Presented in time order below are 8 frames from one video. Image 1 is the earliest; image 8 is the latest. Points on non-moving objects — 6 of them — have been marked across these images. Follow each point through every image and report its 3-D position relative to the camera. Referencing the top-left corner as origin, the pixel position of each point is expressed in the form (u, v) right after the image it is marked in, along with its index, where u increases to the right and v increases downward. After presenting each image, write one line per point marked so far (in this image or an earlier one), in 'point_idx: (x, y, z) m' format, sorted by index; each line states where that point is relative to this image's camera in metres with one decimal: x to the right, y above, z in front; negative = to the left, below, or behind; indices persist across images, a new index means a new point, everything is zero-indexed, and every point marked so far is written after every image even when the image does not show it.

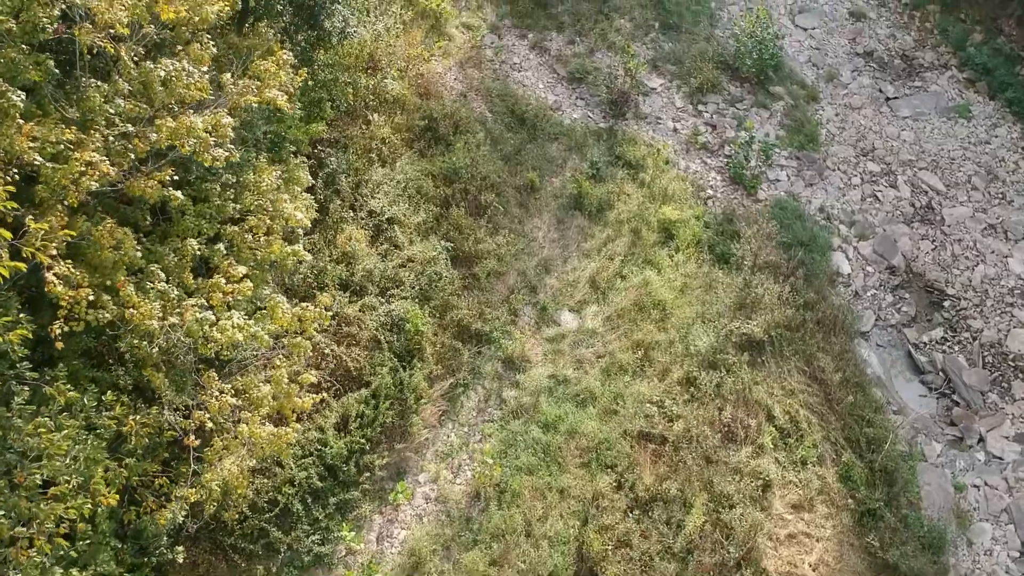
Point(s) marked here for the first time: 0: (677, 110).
0: (+2.0, +2.1, +11.3) m
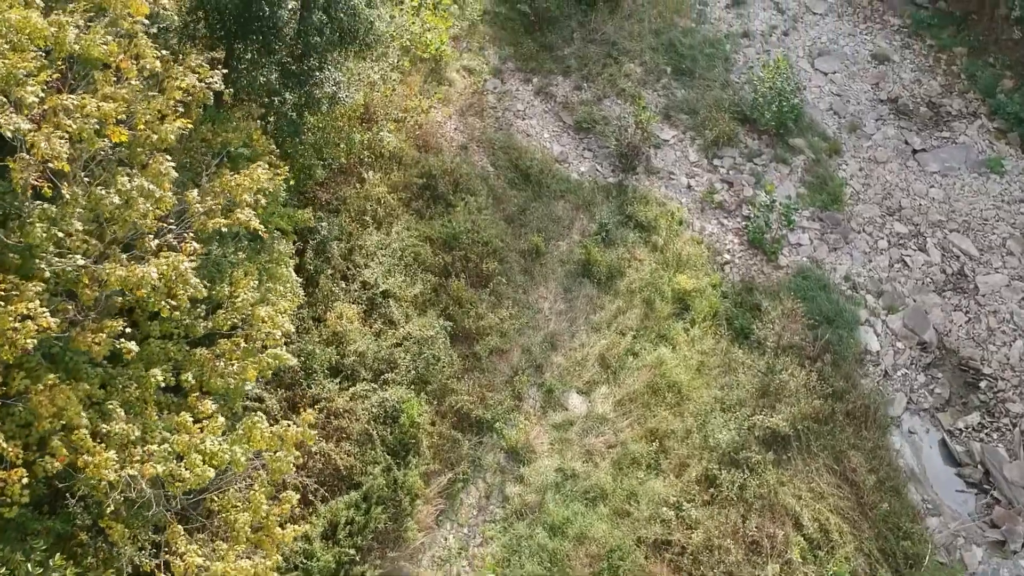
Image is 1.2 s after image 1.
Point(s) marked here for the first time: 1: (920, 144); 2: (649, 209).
0: (+2.0, +1.4, +10.6) m
1: (+4.8, +1.7, +11.0) m
2: (+1.5, +0.8, +10.0) m
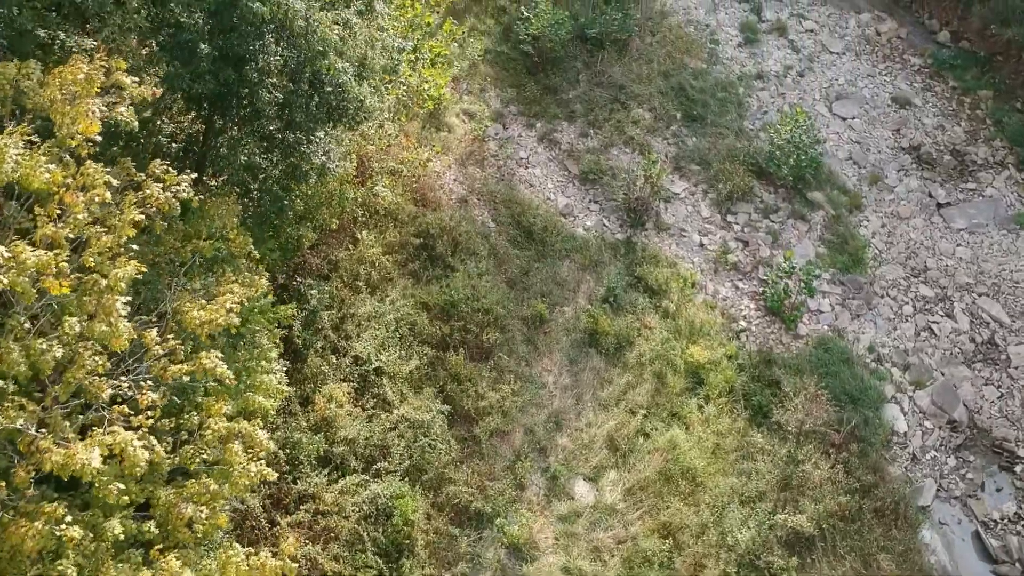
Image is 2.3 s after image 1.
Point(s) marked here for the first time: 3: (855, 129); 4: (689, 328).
0: (+2.0, +0.7, +10.0) m
1: (+4.8, +1.0, +10.4) m
2: (+1.5, +0.2, +9.4) m
3: (+4.1, +1.9, +11.2) m
4: (+1.7, -0.4, +9.0) m
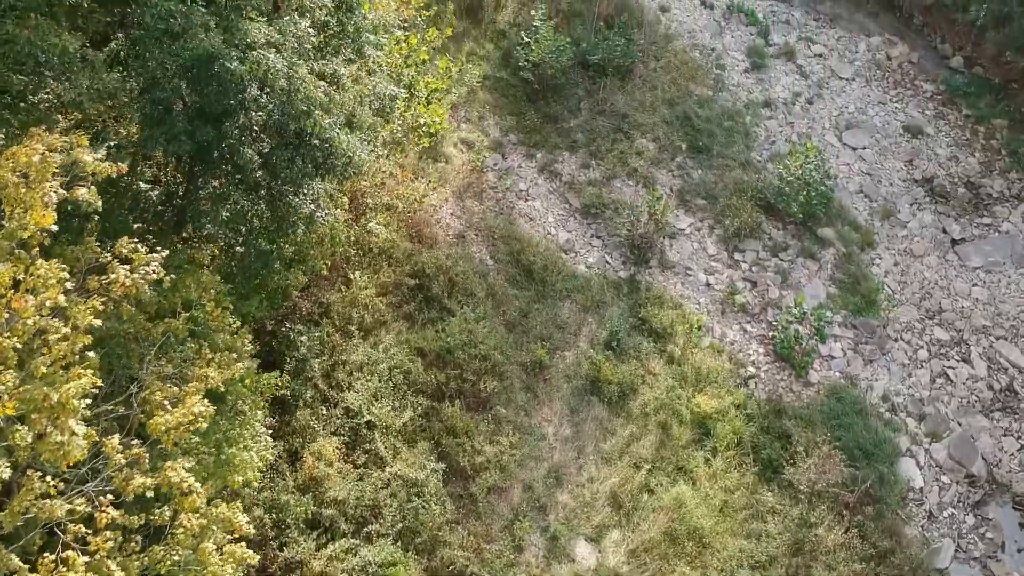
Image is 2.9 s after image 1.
0: (+2.0, +0.3, +9.7) m
1: (+4.8, +0.6, +10.1) m
2: (+1.5, -0.2, +9.1) m
3: (+4.0, +1.5, +10.8) m
4: (+1.7, -0.8, +8.6) m
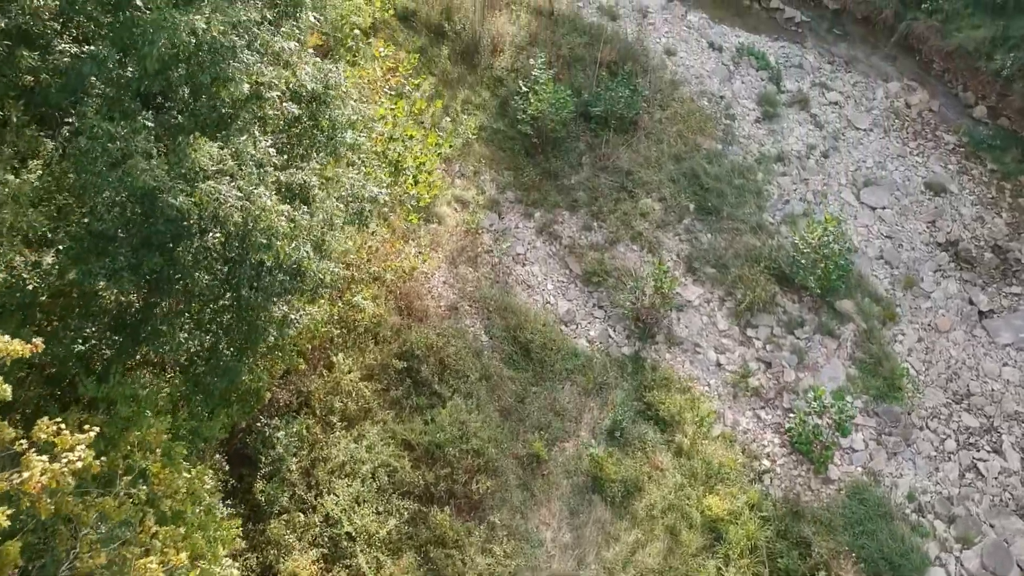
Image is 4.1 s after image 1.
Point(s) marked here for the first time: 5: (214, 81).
0: (+2.0, -0.4, +9.0) m
1: (+4.7, -0.2, +9.4) m
2: (+1.4, -1.0, +8.4) m
3: (+4.0, +0.7, +10.1) m
4: (+1.6, -1.5, +7.9) m
5: (-1.4, +1.0, +4.4) m
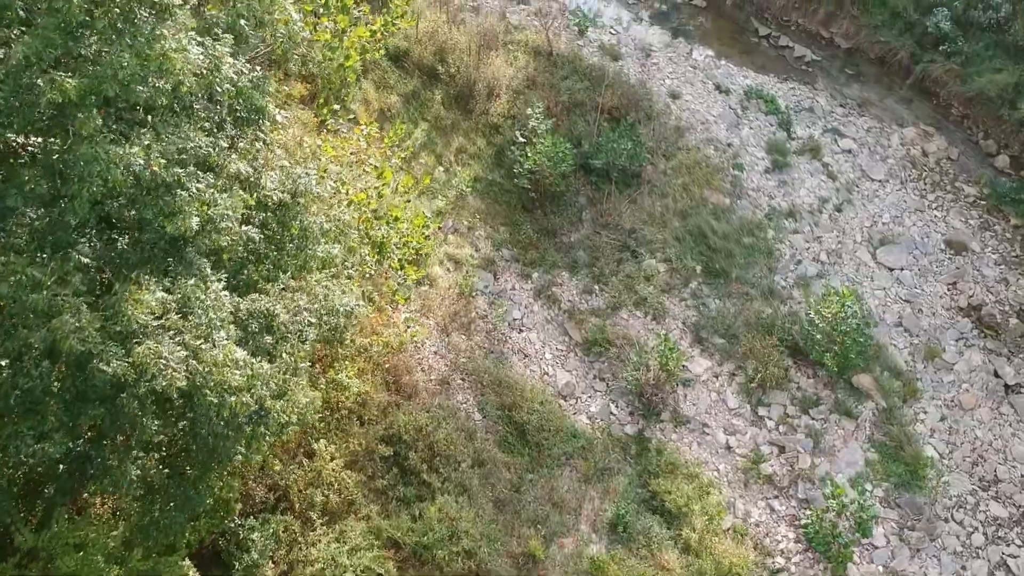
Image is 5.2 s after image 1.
0: (+1.9, -1.1, +8.4) m
1: (+4.7, -0.8, +8.8) m
2: (+1.4, -1.7, +7.8) m
3: (+4.0, 0.0, +9.6) m
4: (+1.6, -2.2, +7.4) m
5: (-1.4, +0.3, +3.8) m
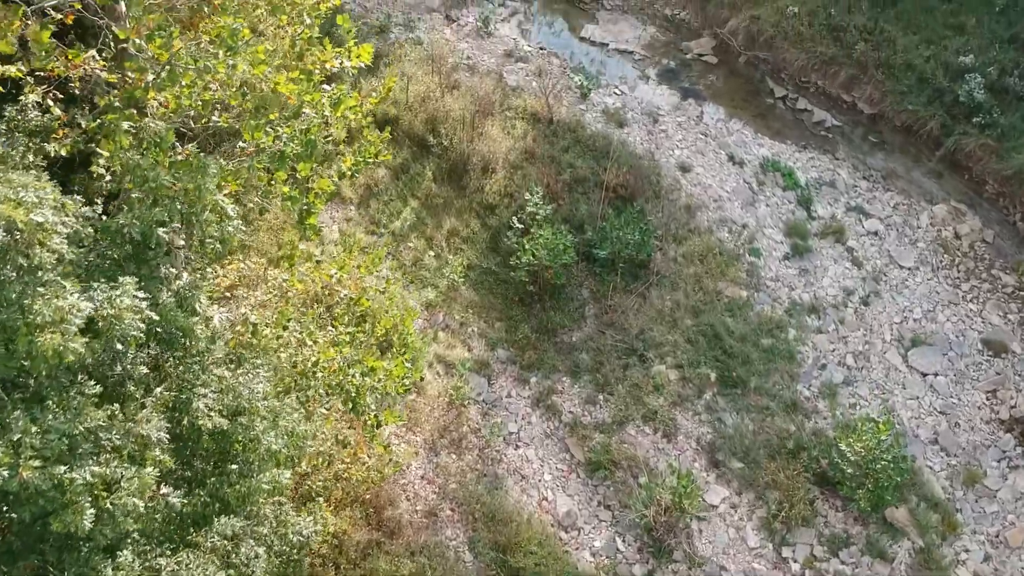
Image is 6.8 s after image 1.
0: (+1.9, -2.1, +7.6) m
1: (+4.7, -1.9, +8.0) m
2: (+1.3, -2.7, +7.0) m
3: (+3.9, -1.0, +8.7) m
4: (+1.5, -3.2, +6.5) m
5: (-1.5, -0.7, +2.9) m
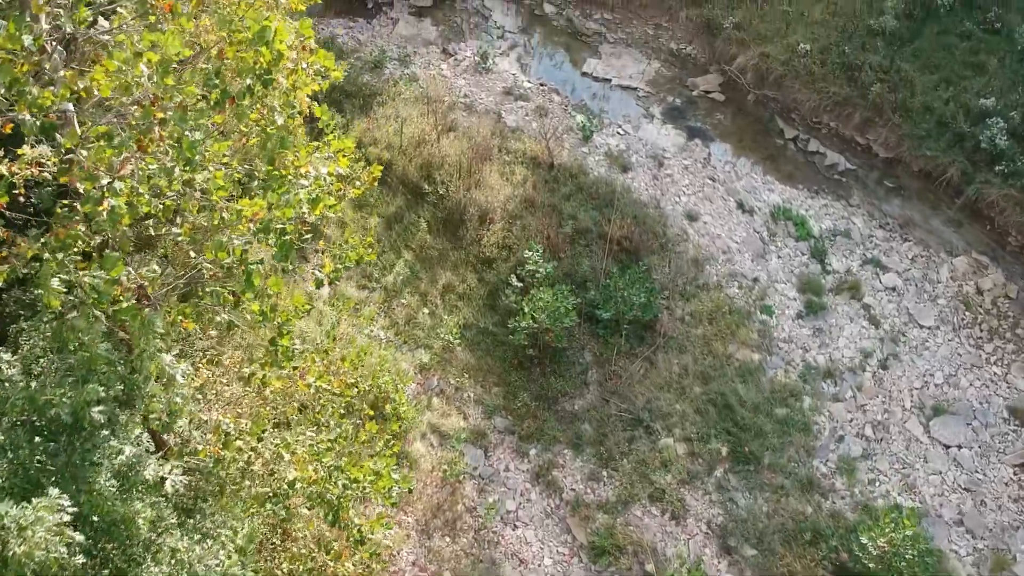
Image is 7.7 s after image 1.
0: (+1.9, -2.7, +7.1) m
1: (+4.6, -2.5, +7.4) m
2: (+1.3, -3.3, +6.5) m
3: (+3.9, -1.6, +8.2) m
4: (+1.5, -3.8, +6.0) m
5: (-1.5, -1.3, +2.4) m
